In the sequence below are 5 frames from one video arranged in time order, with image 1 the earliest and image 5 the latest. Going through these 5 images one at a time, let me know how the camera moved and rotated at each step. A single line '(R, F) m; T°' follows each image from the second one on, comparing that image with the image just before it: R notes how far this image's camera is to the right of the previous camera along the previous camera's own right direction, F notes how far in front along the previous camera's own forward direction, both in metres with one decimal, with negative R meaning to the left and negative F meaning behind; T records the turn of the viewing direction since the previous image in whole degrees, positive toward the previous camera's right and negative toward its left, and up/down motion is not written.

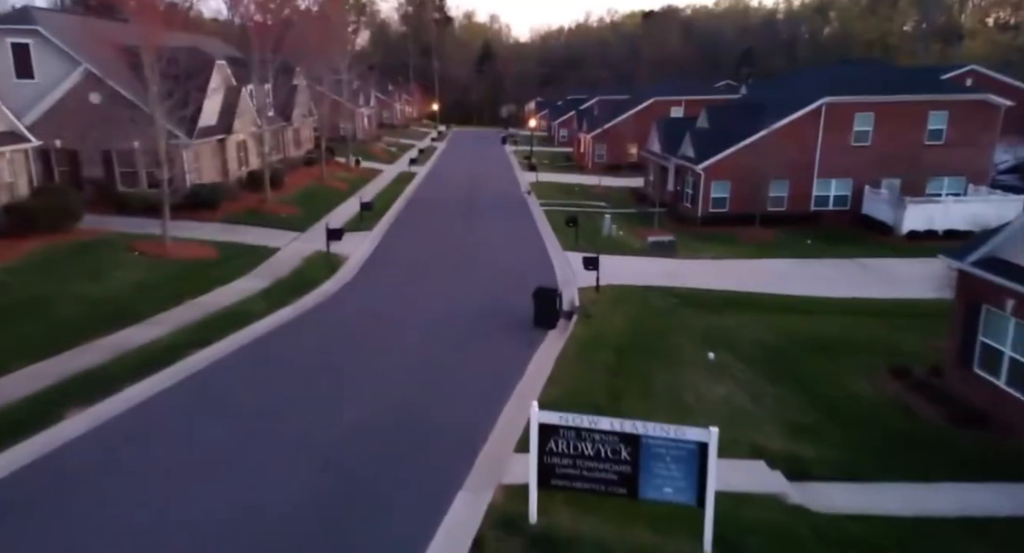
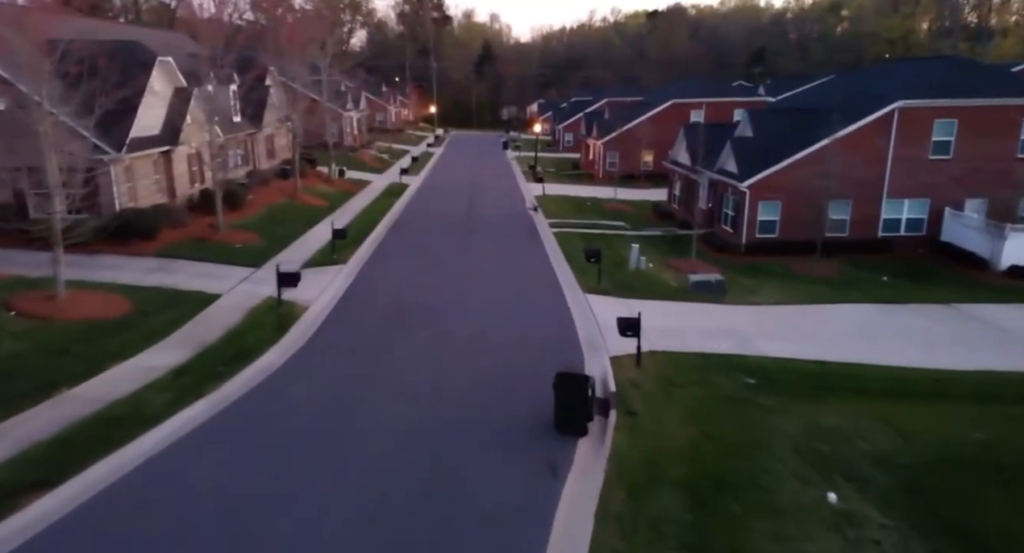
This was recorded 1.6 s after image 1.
(-0.2, +5.1) m; 0°
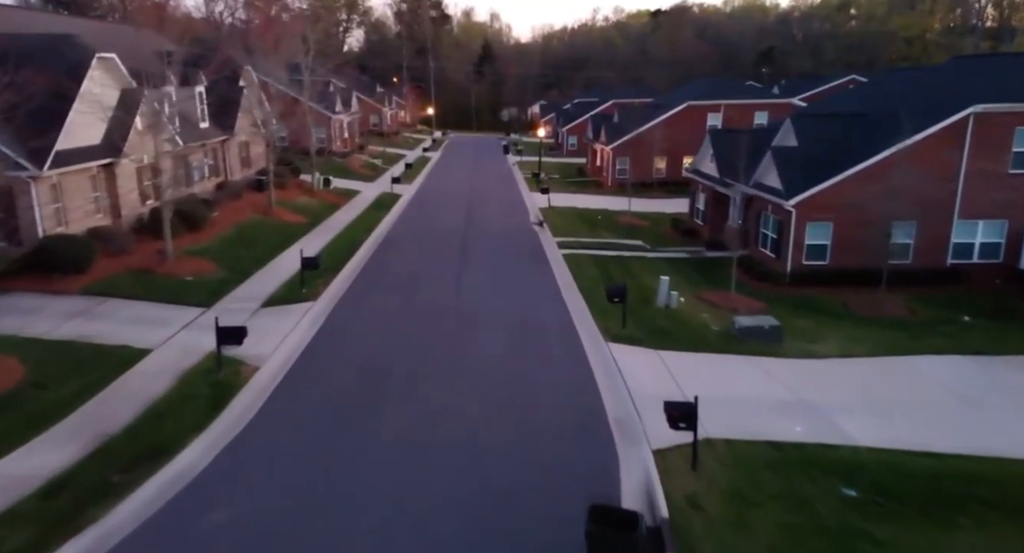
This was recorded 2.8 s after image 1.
(-0.1, +3.7) m; 0°
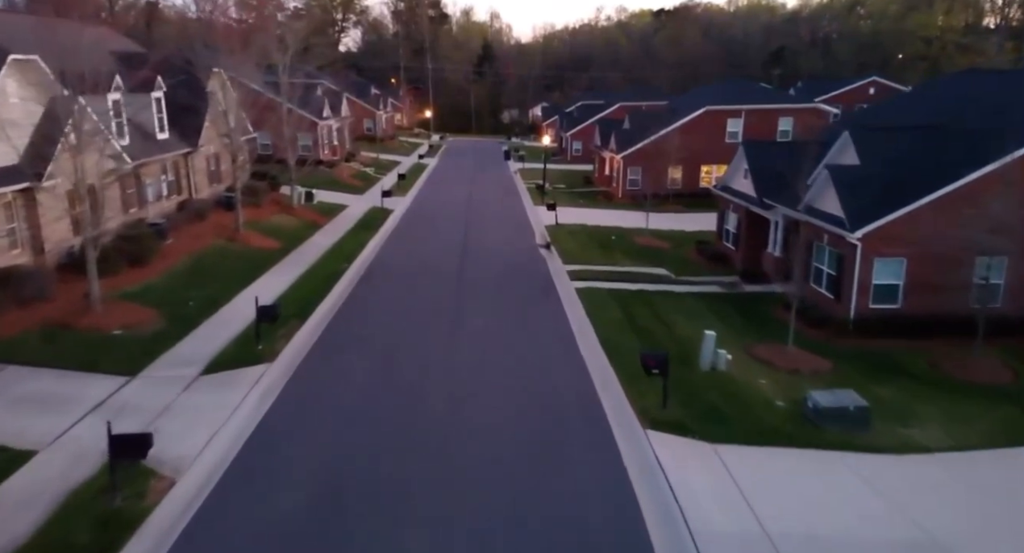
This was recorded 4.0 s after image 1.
(-0.1, +3.7) m; 0°
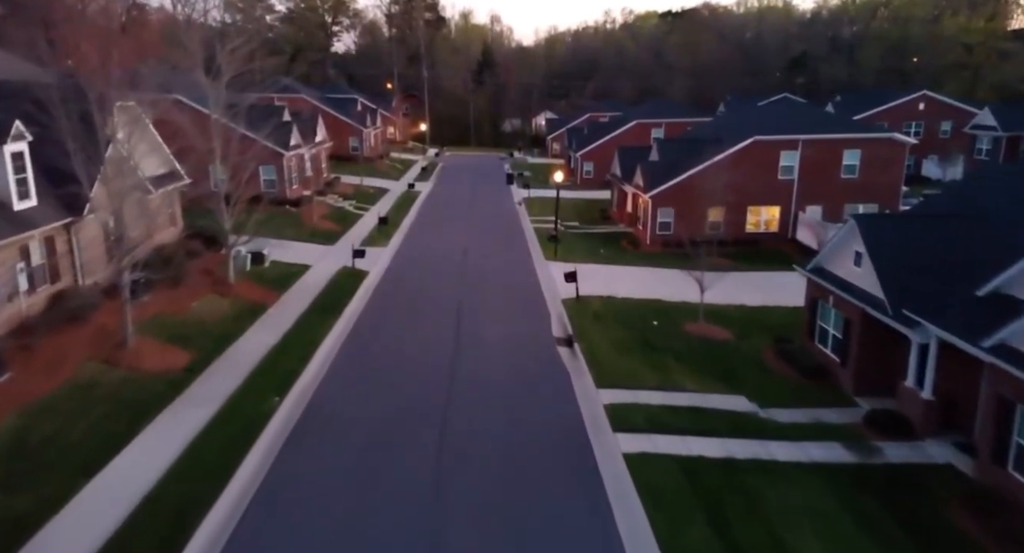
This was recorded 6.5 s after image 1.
(-0.3, +7.5) m; 0°
